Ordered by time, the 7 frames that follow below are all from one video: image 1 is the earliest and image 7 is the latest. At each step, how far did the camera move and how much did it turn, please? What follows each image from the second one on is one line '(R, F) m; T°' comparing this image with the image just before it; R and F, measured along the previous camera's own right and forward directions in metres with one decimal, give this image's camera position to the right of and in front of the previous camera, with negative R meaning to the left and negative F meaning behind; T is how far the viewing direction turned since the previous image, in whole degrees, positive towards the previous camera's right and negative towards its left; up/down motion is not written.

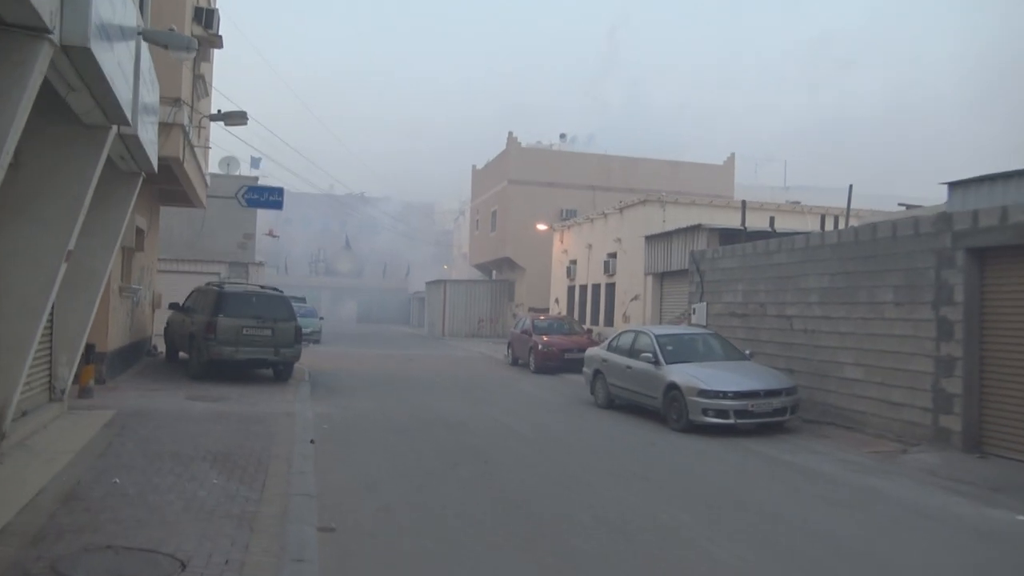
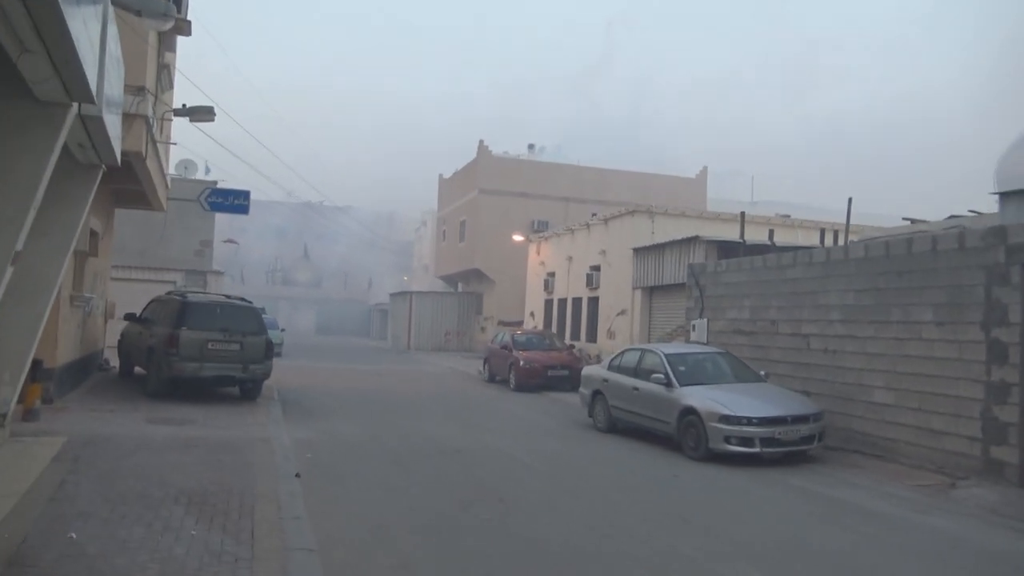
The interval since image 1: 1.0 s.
(-0.7, +1.2) m; +3°
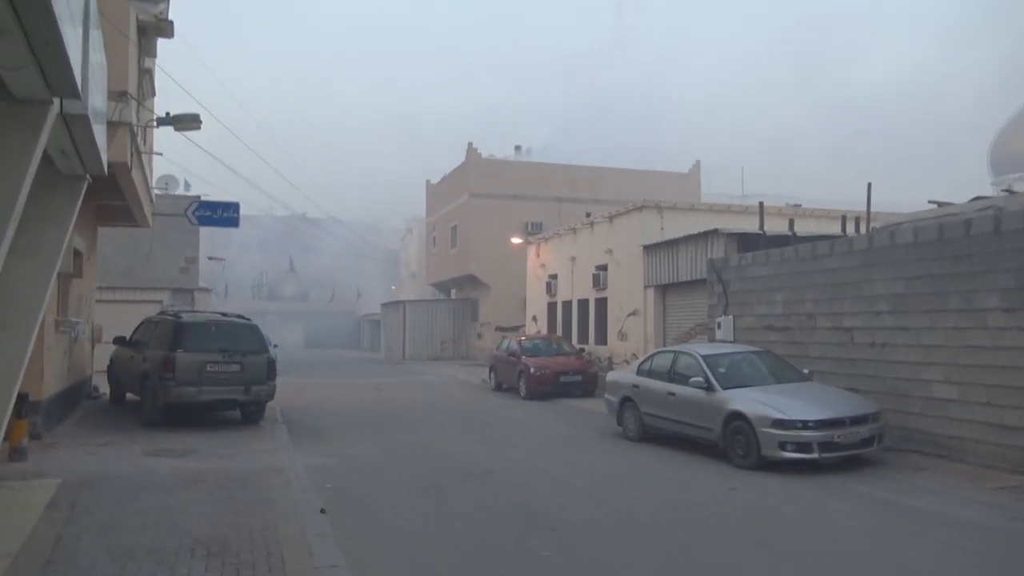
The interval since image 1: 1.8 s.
(-0.5, +0.9) m; +1°
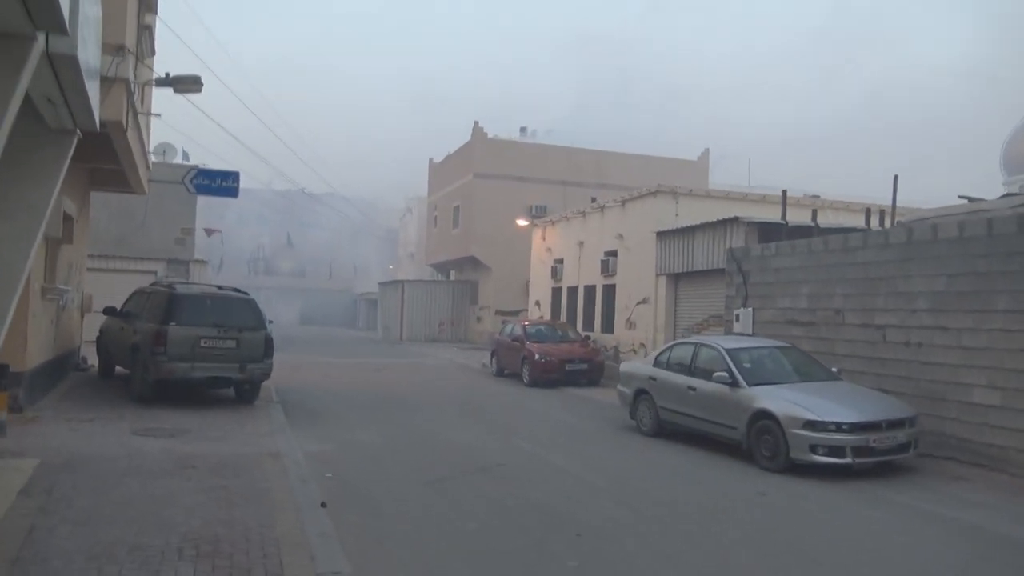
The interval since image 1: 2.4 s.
(-0.3, +0.7) m; 0°
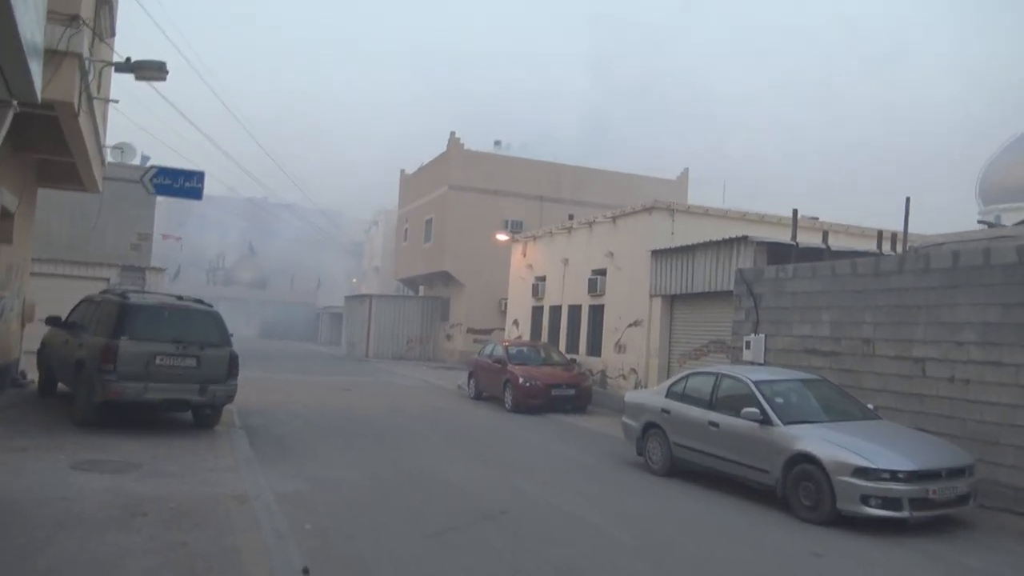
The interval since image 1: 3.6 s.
(-0.5, +1.3) m; +3°
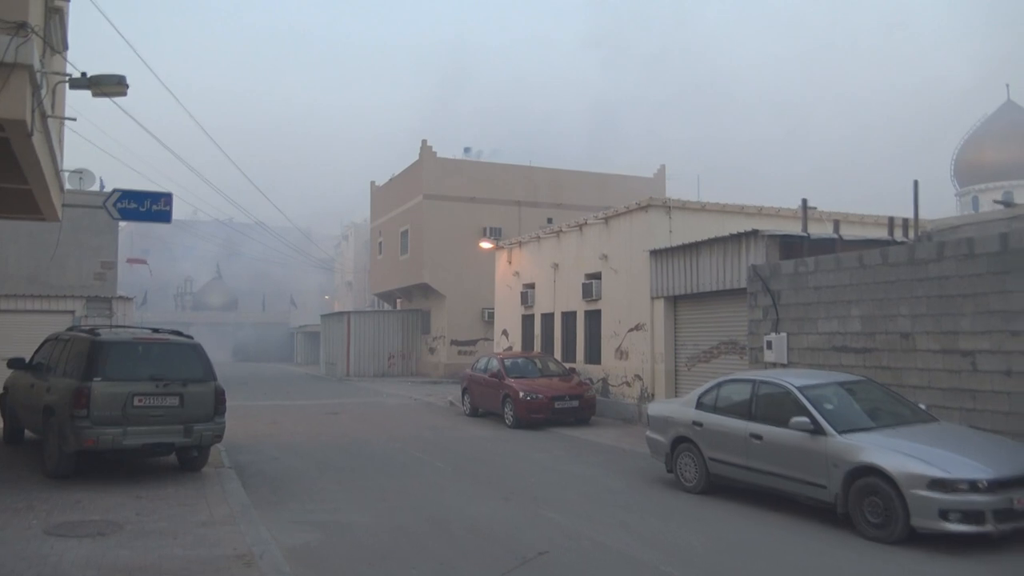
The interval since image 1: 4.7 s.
(-0.5, +0.9) m; +2°
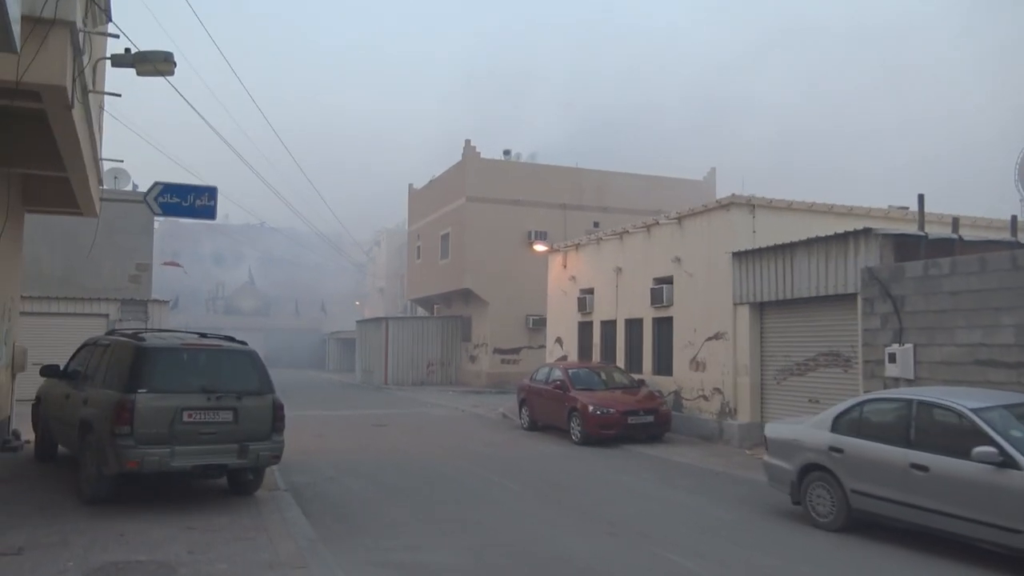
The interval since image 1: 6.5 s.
(-0.9, +1.4) m; -2°
